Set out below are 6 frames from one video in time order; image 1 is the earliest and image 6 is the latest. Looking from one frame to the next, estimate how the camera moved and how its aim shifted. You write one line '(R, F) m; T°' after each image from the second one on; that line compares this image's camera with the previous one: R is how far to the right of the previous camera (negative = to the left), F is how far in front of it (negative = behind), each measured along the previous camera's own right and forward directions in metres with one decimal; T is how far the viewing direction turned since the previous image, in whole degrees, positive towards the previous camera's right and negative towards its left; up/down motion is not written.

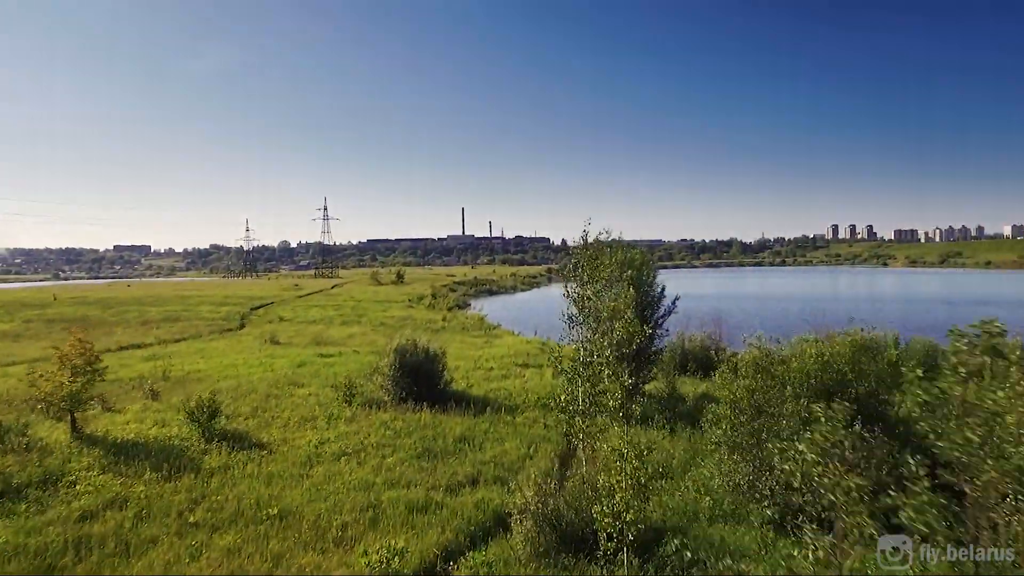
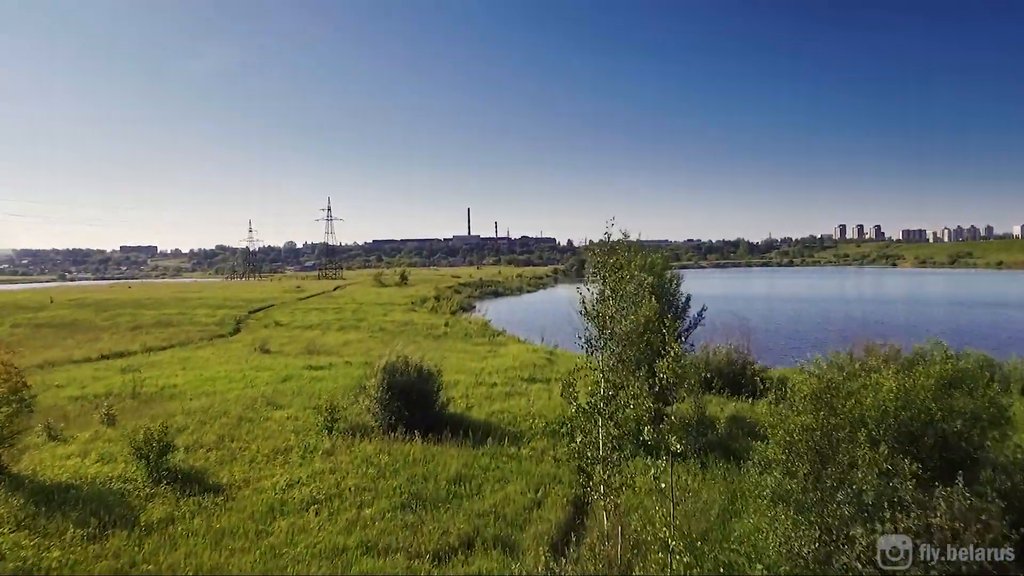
(0.0, +1.5) m; -1°
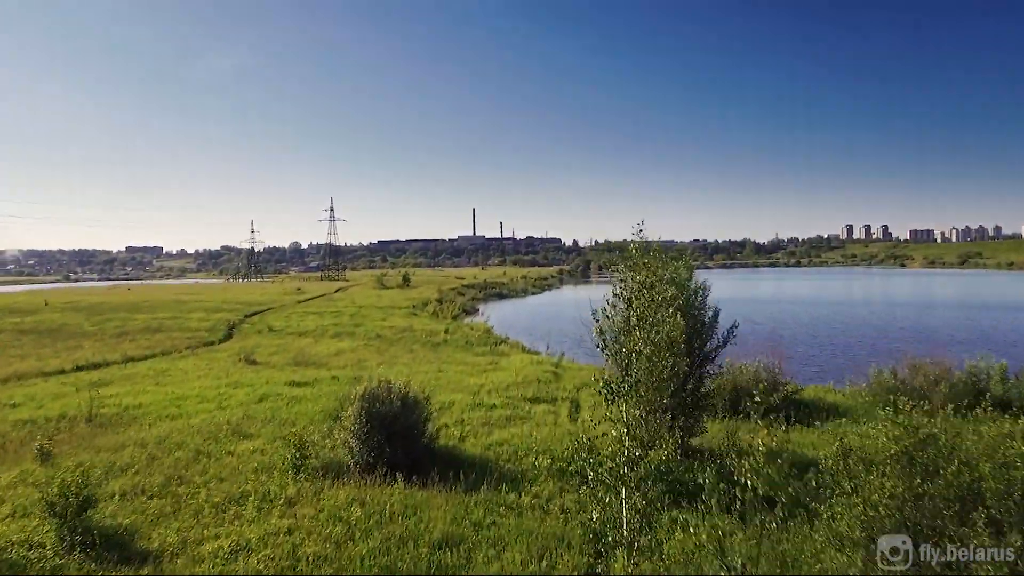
(+0.1, +1.6) m; 0°
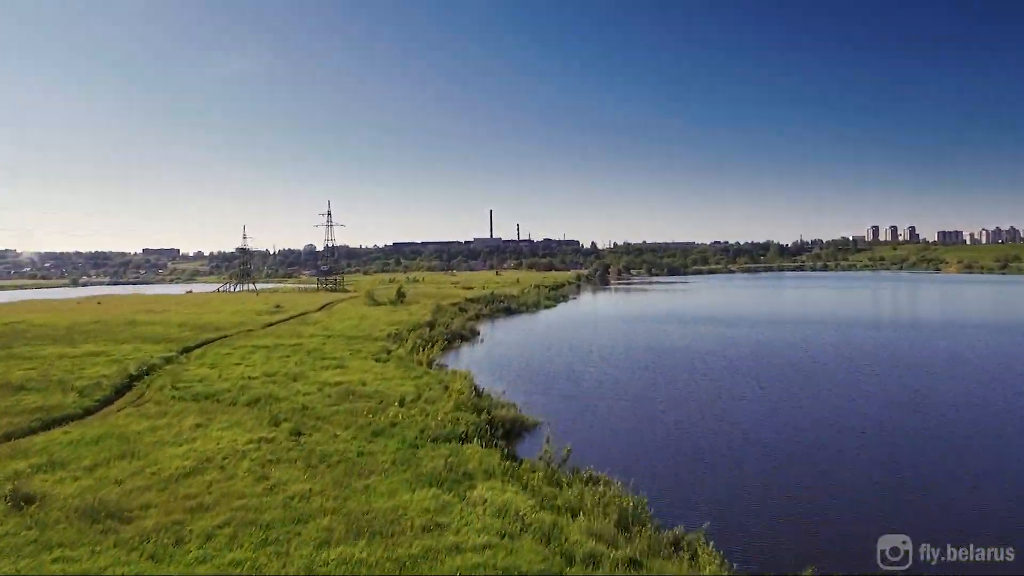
(+1.2, +9.5) m; -2°
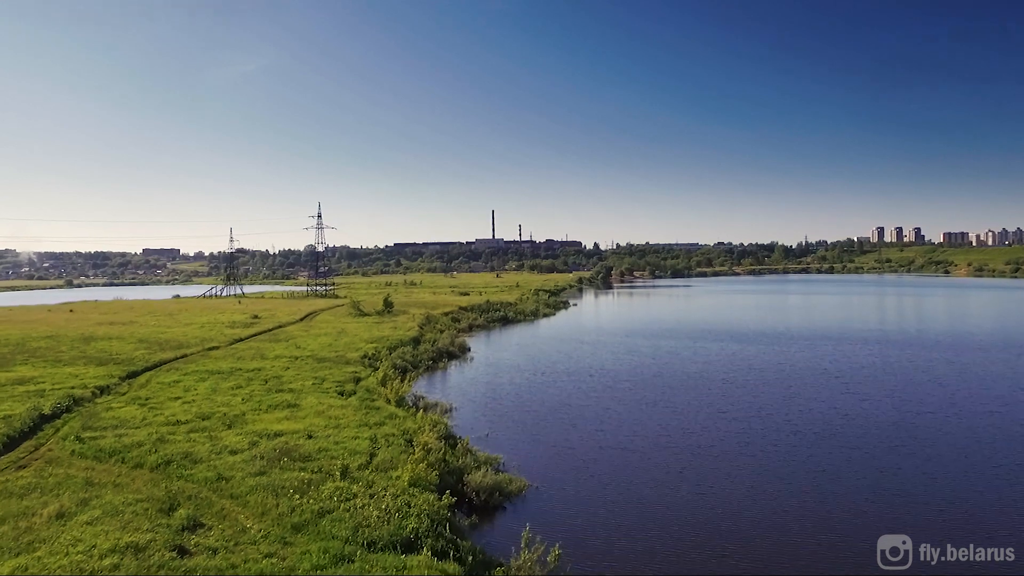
(+0.8, +4.7) m; 0°
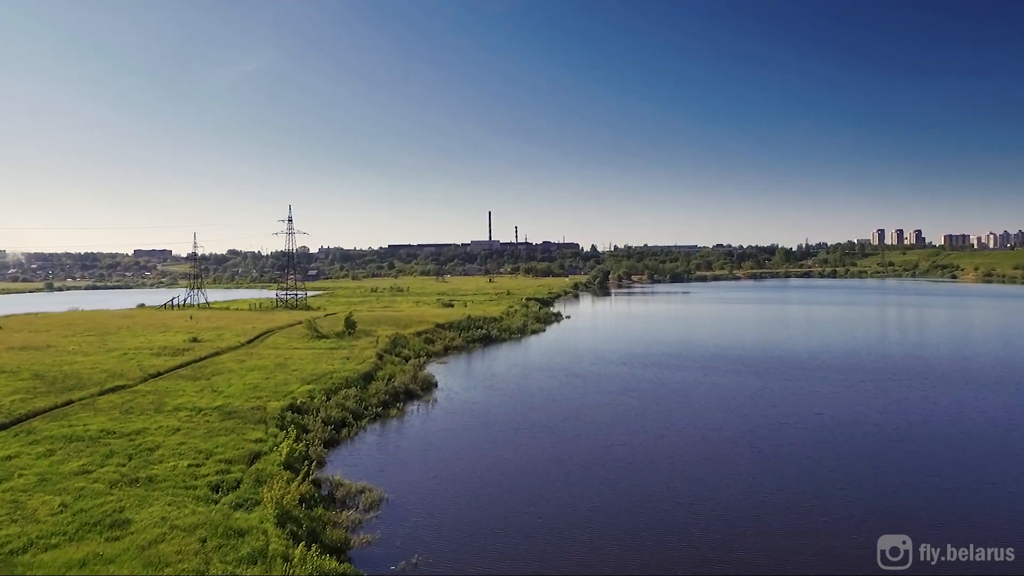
(+1.7, +8.3) m; 0°
